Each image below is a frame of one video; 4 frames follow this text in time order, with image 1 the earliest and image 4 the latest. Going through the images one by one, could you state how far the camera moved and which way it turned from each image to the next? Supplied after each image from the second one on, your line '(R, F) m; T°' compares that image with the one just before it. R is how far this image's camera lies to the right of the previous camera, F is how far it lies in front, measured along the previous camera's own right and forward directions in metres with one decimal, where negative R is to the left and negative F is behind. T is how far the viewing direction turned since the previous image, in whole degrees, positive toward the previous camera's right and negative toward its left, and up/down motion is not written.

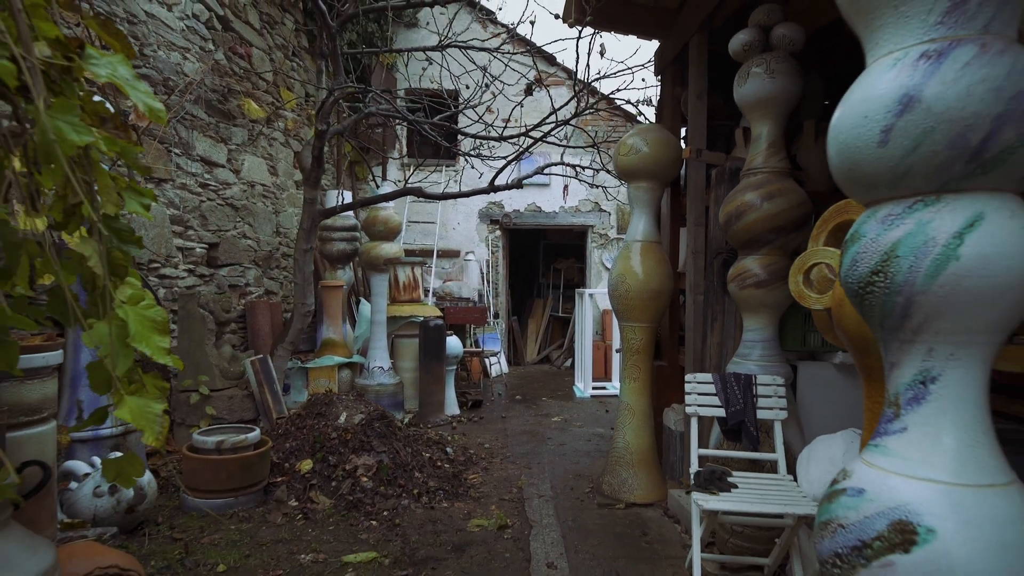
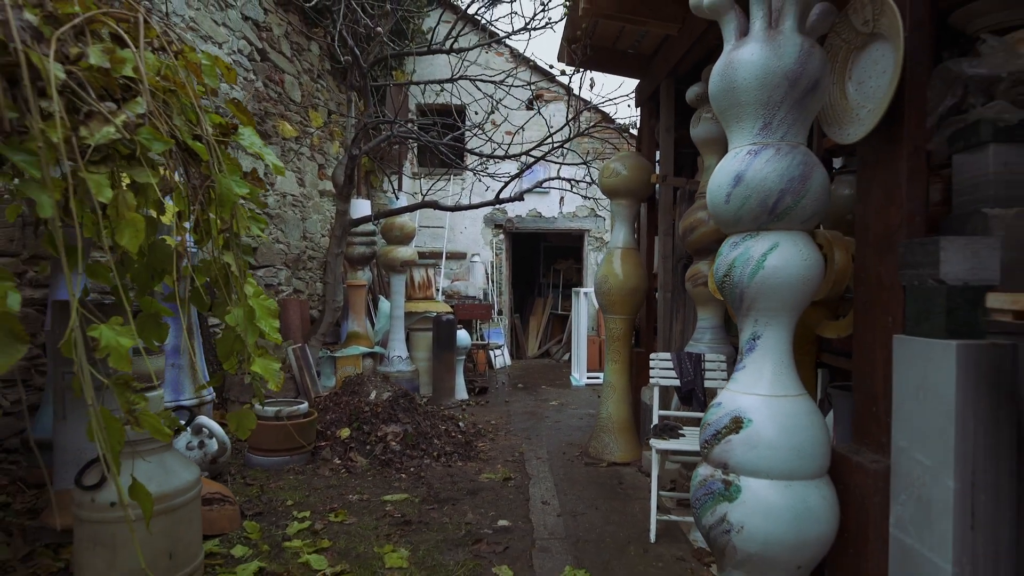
(0.0, -0.6) m; 0°
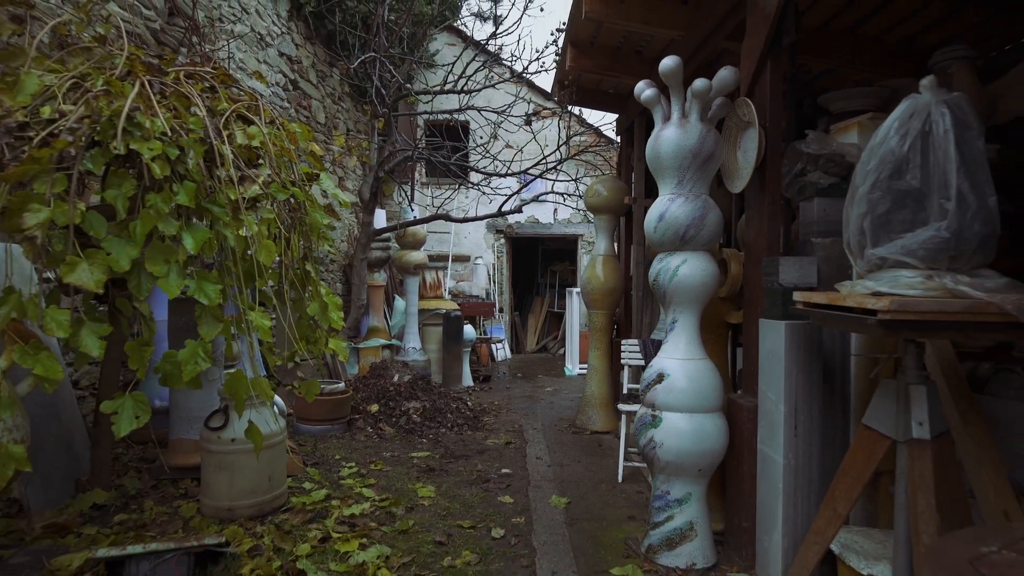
(0.0, -0.8) m; 0°
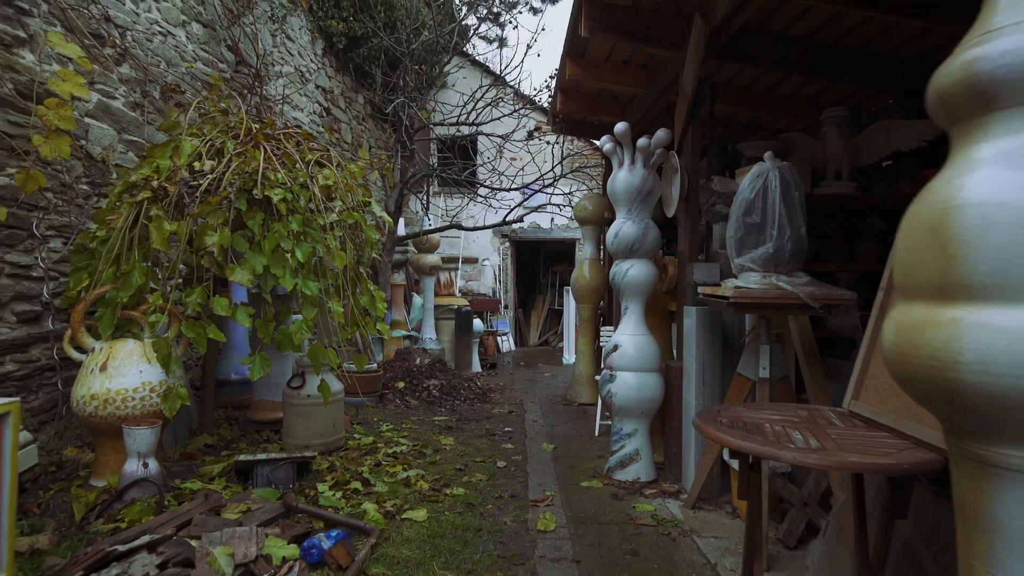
(0.0, -0.9) m; -1°
